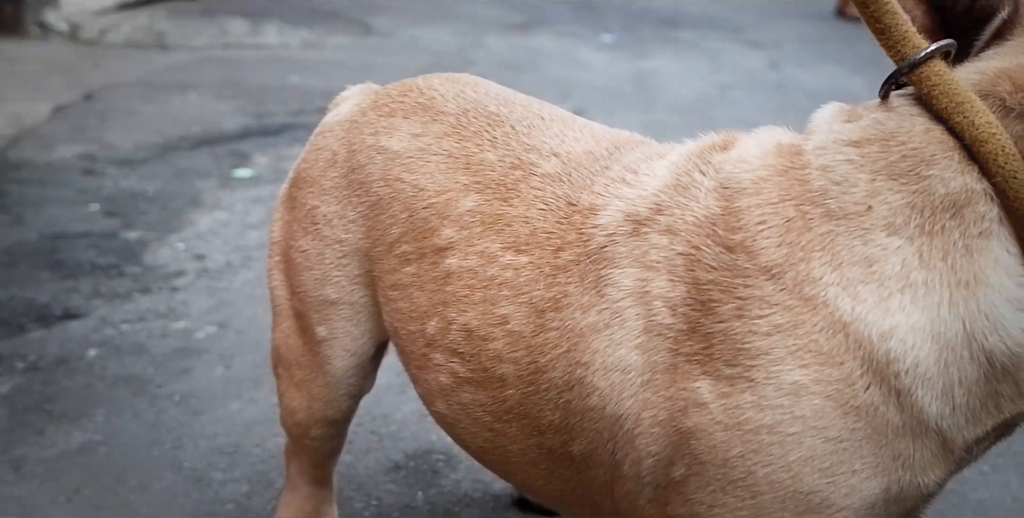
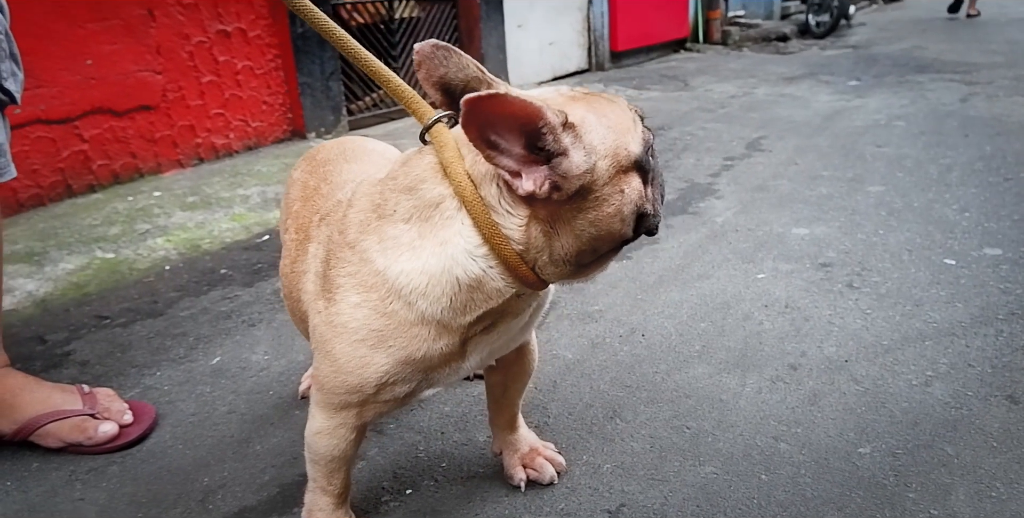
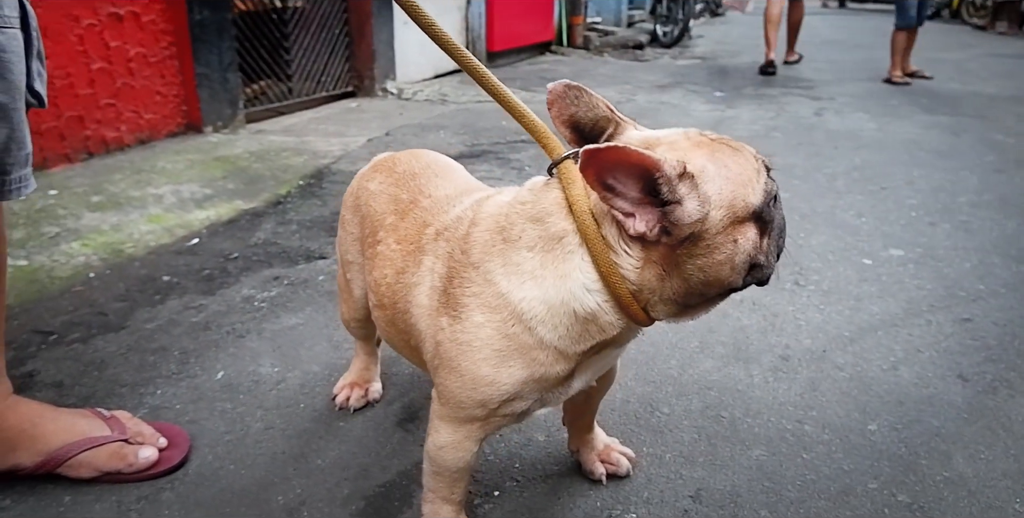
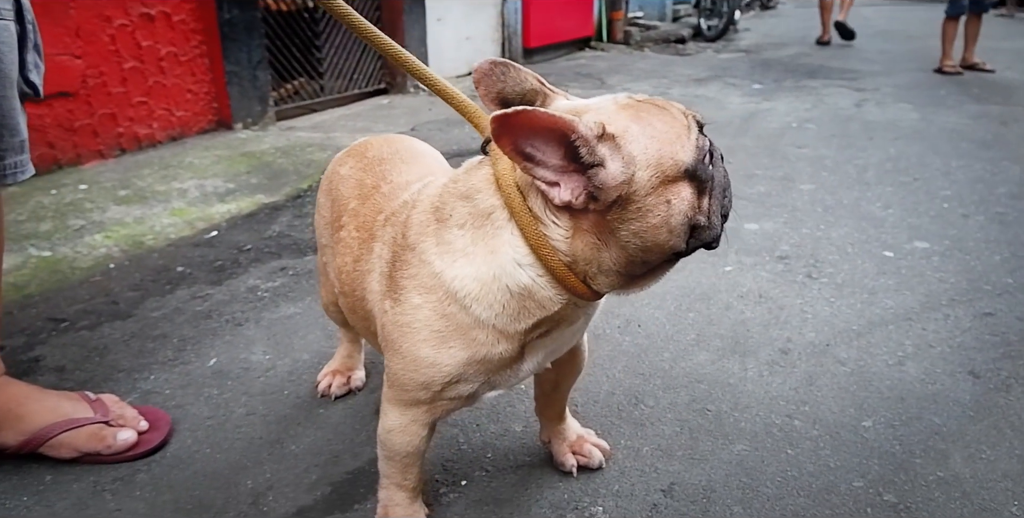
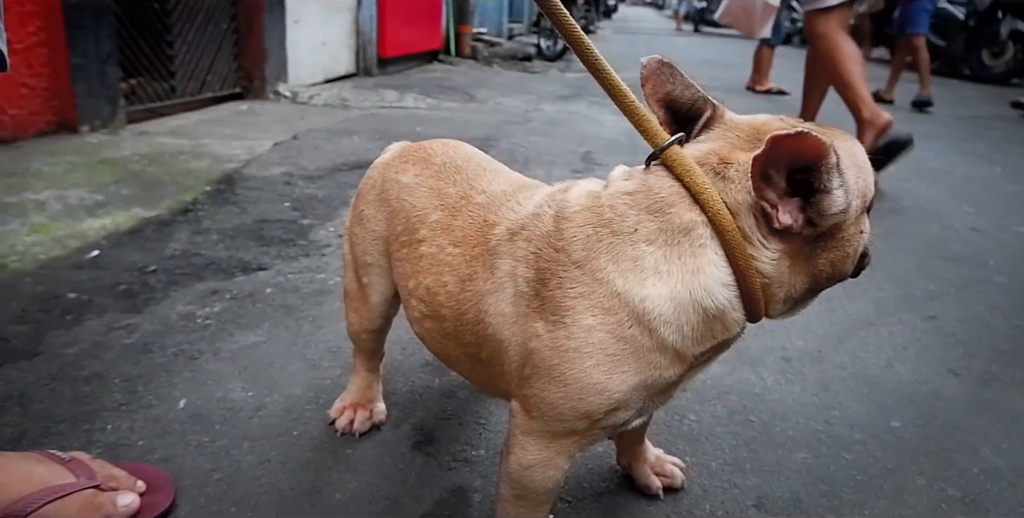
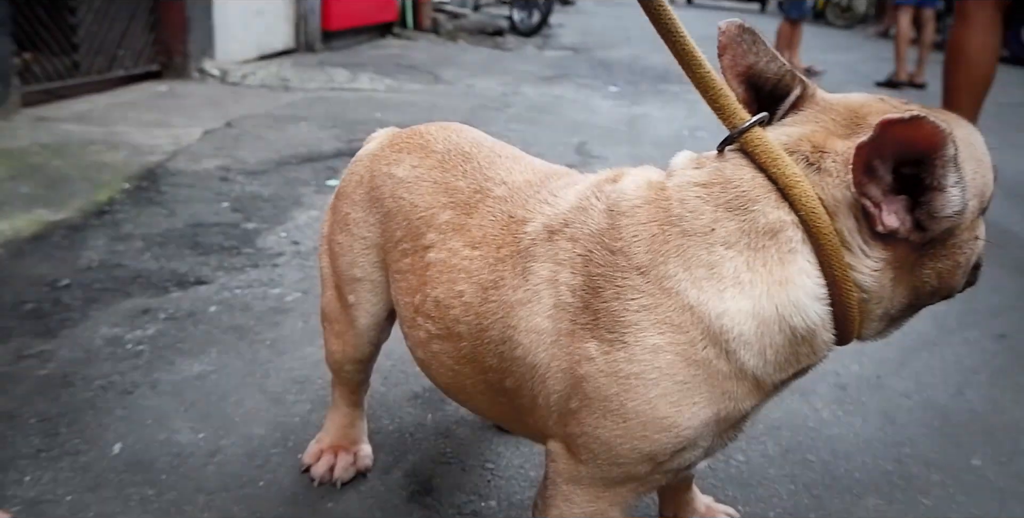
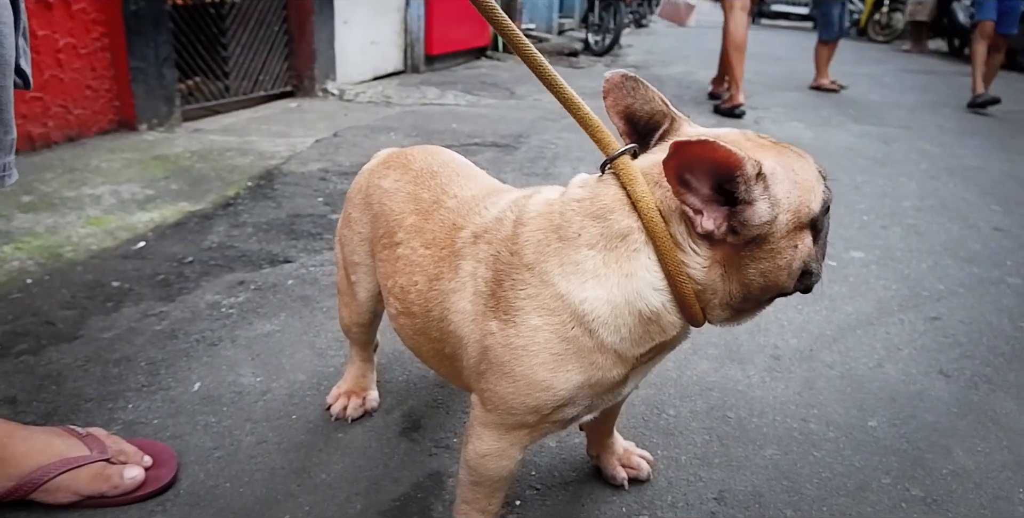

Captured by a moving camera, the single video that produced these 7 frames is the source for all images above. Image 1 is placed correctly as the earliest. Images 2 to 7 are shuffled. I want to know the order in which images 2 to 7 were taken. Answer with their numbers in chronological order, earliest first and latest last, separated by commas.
6, 5, 7, 3, 4, 2
